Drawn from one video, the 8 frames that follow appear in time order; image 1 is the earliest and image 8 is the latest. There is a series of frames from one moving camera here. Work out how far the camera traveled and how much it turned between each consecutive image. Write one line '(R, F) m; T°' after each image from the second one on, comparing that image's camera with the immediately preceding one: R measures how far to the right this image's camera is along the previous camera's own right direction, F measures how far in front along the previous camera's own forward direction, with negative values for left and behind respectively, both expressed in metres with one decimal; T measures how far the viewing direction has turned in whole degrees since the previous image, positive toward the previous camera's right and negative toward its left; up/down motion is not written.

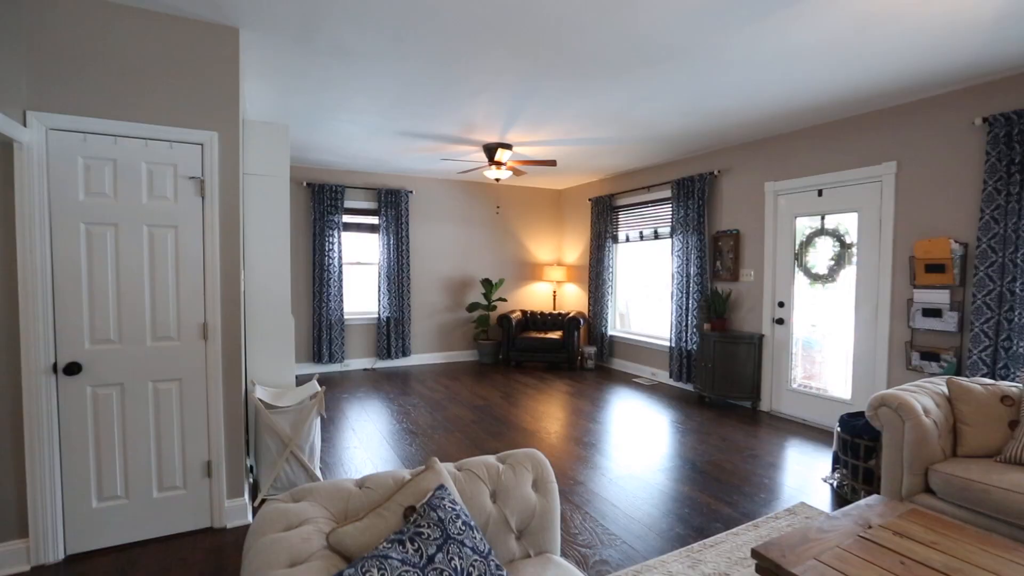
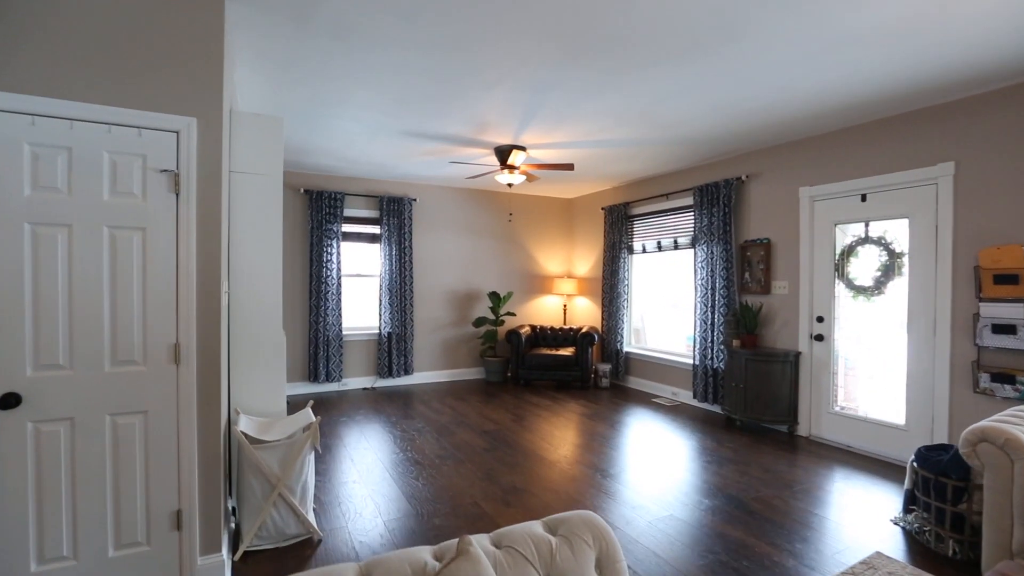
(-0.1, +0.4) m; 0°
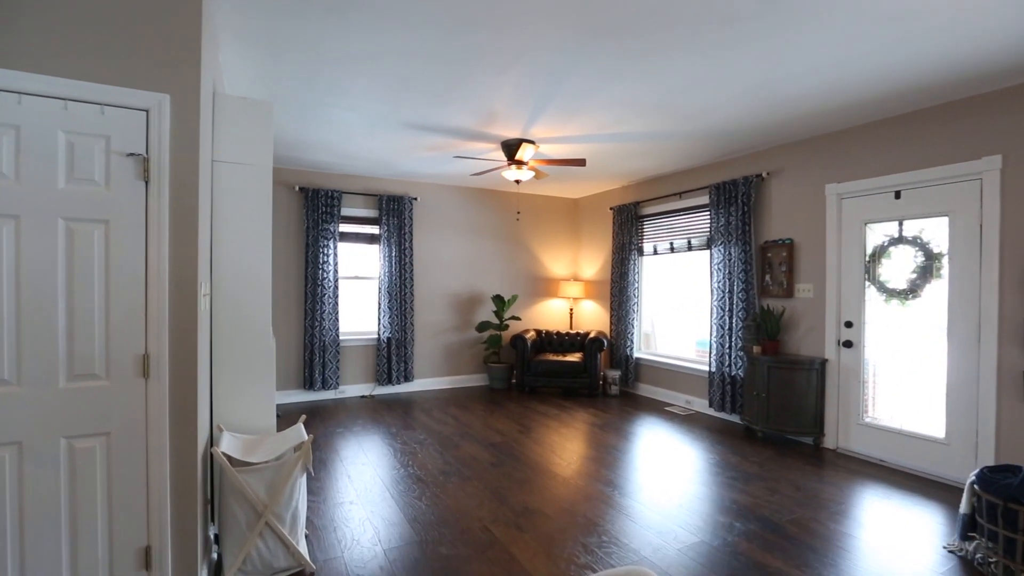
(-0.1, +0.3) m; 0°
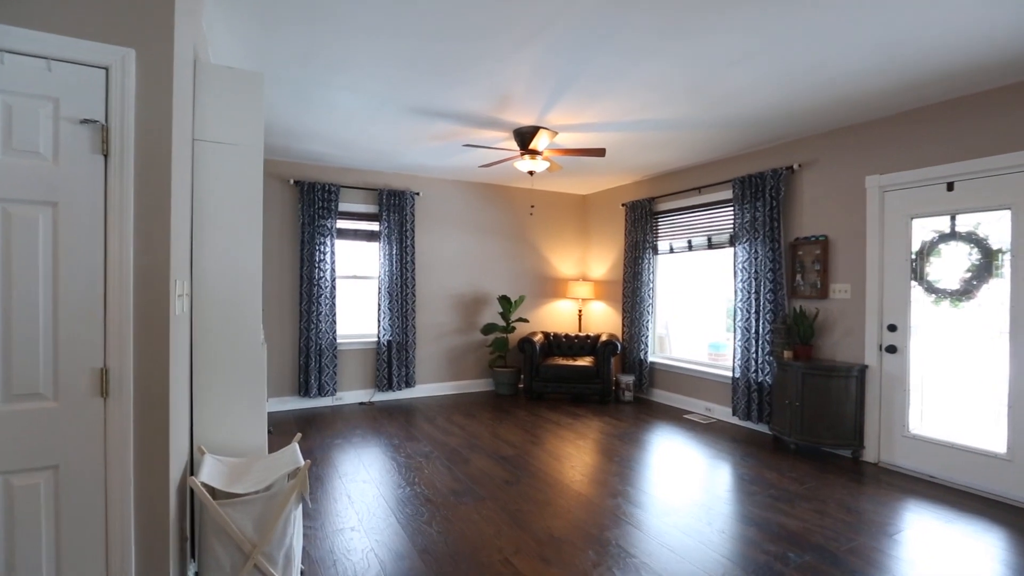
(-0.1, +0.3) m; +1°
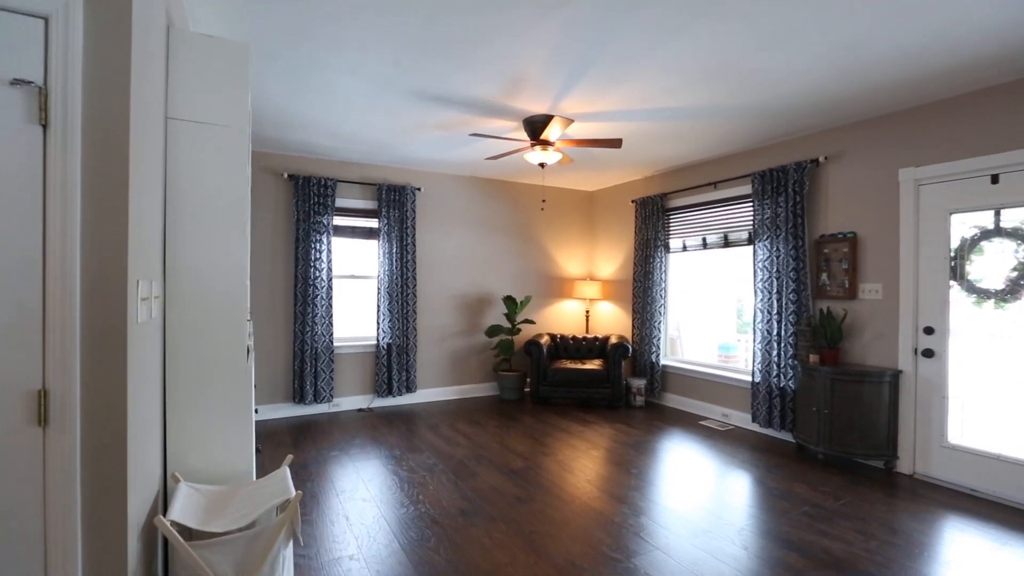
(-0.1, +0.2) m; 0°
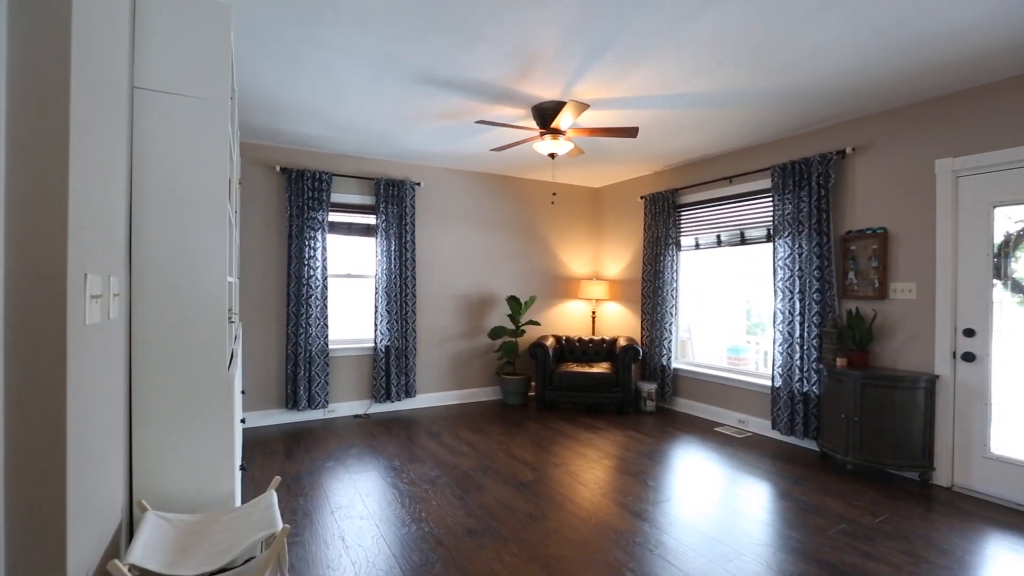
(-0.1, +0.2) m; 0°
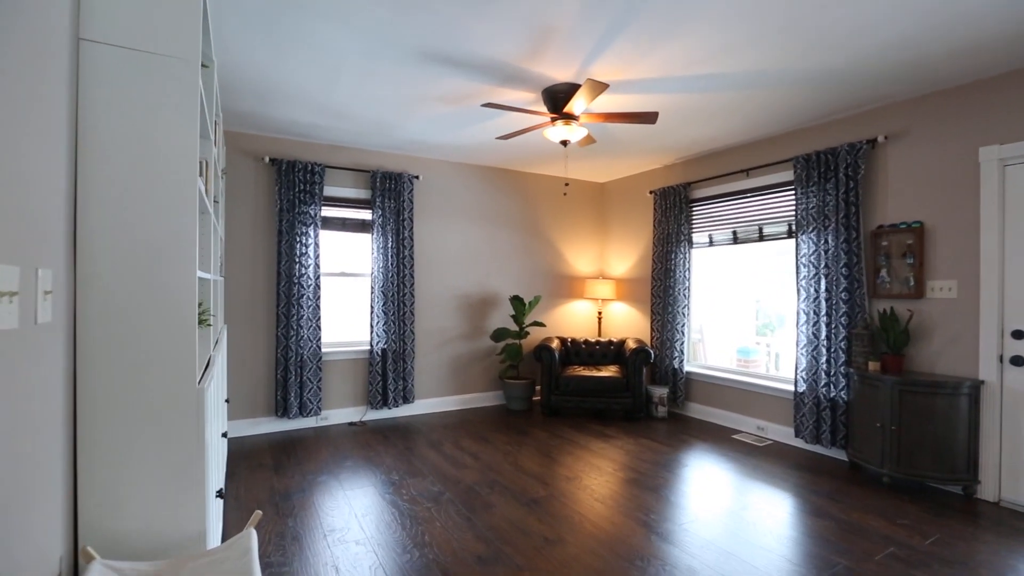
(-0.1, +0.3) m; +1°
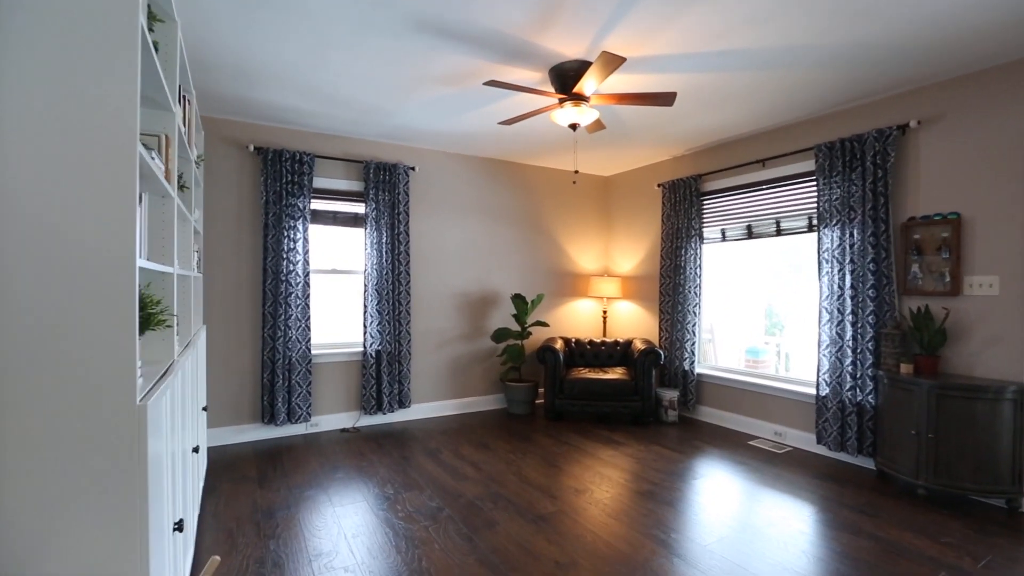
(0.0, +0.3) m; 0°
